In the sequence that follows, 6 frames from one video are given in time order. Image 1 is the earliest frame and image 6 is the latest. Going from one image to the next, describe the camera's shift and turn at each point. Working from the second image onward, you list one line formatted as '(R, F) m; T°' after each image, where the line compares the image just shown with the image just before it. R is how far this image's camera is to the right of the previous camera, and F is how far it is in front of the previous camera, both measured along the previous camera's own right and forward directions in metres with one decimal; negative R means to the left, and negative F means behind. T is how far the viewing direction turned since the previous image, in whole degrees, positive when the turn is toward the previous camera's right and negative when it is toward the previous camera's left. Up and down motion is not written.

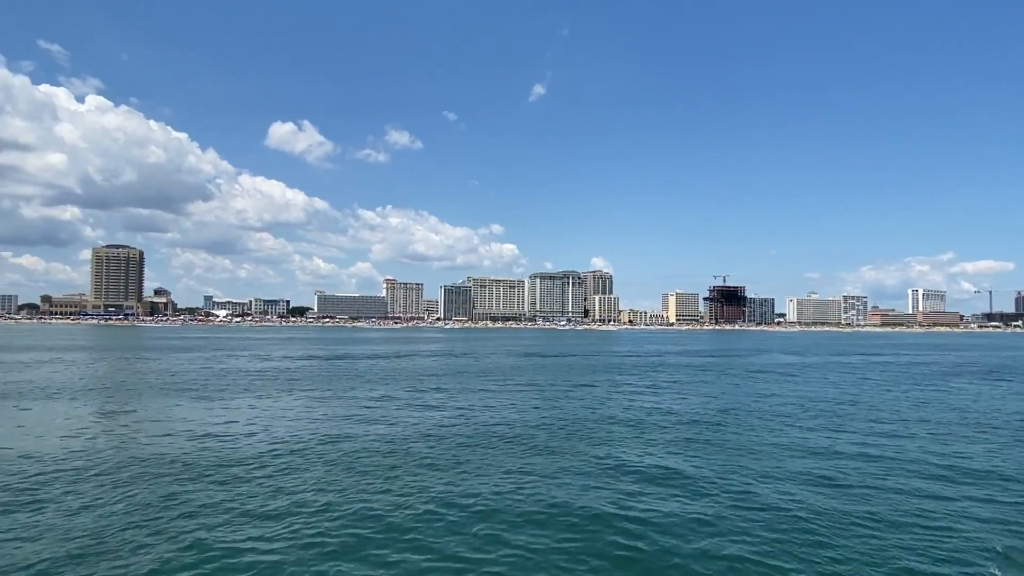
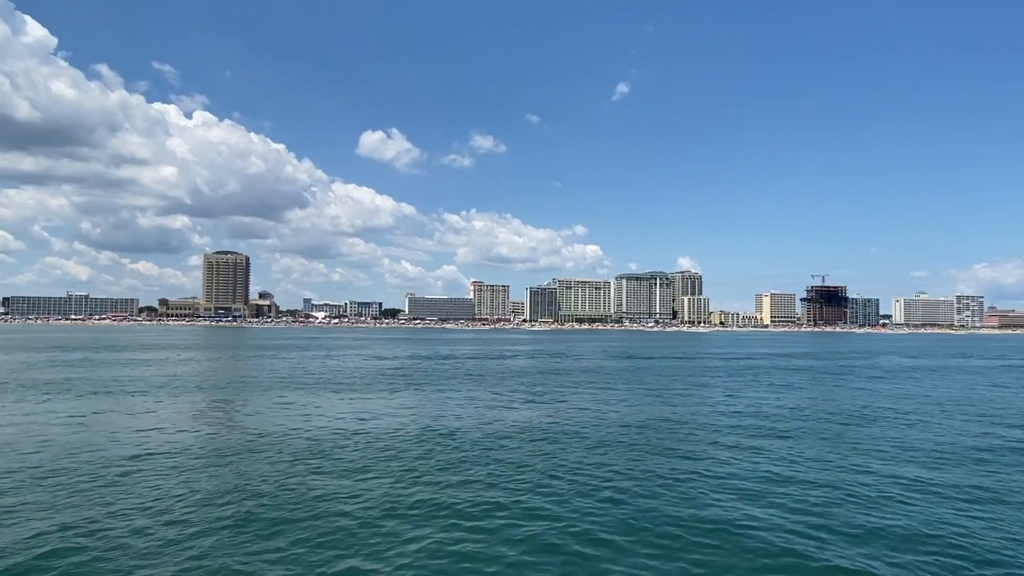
(-1.9, -1.0) m; -7°
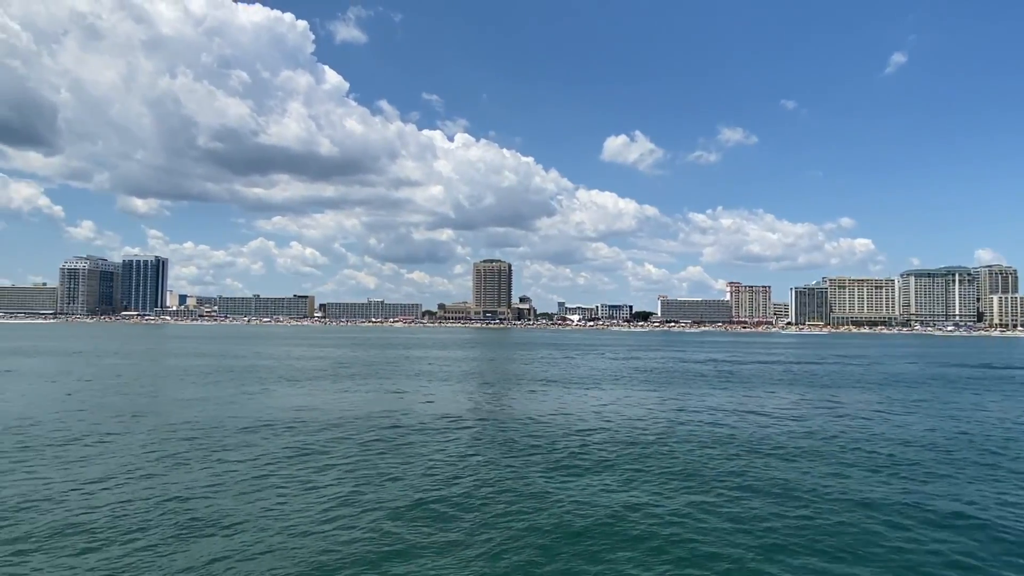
(-6.0, -2.8) m; -20°
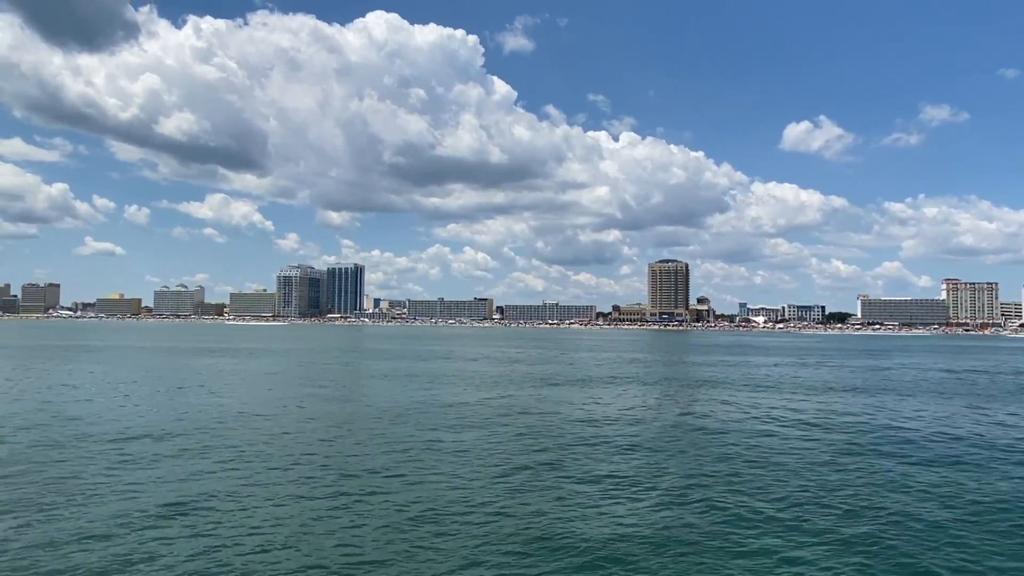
(-6.4, -0.6) m; -14°
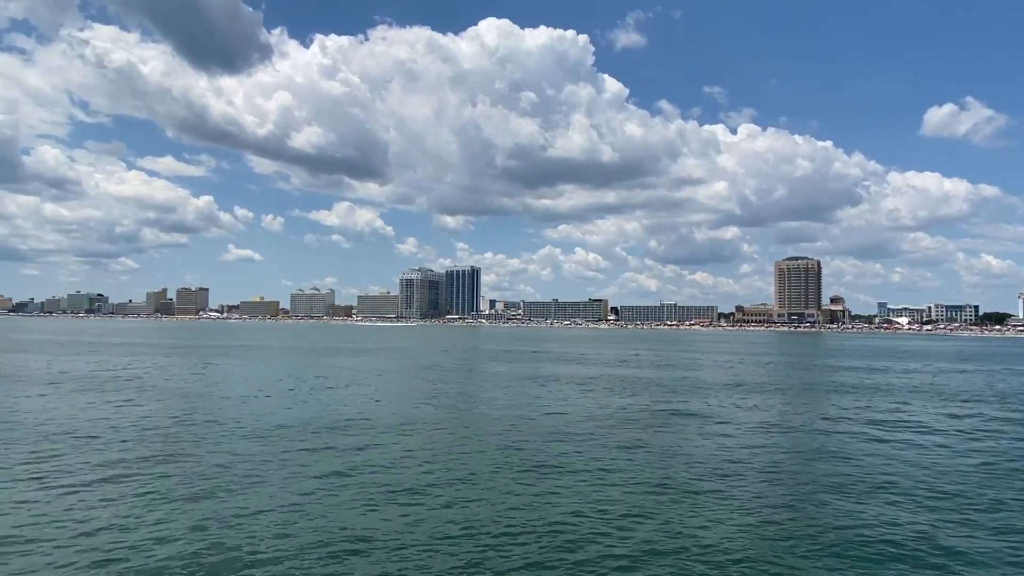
(-3.5, +0.4) m; -9°
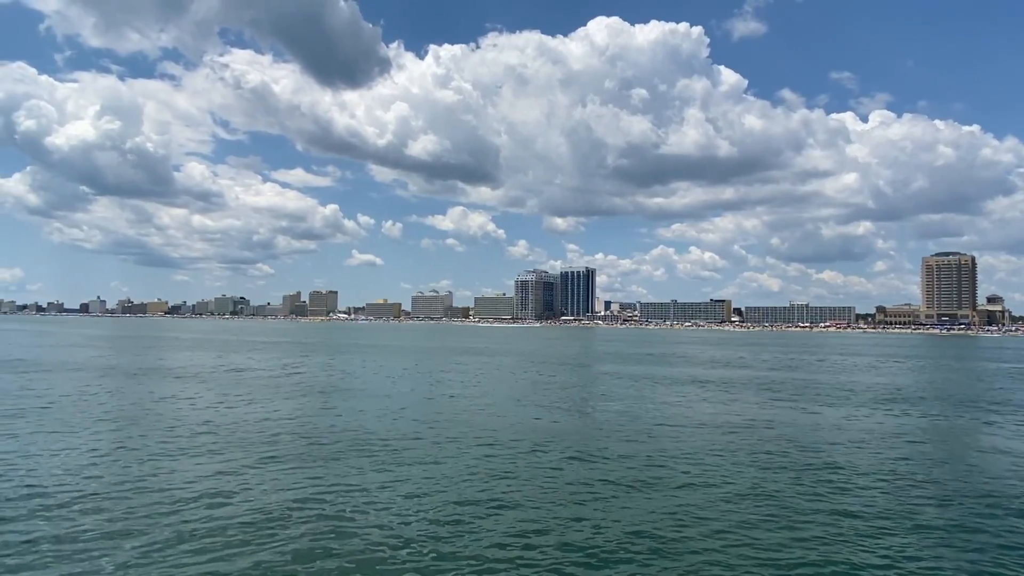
(-5.0, +0.4) m; -9°
